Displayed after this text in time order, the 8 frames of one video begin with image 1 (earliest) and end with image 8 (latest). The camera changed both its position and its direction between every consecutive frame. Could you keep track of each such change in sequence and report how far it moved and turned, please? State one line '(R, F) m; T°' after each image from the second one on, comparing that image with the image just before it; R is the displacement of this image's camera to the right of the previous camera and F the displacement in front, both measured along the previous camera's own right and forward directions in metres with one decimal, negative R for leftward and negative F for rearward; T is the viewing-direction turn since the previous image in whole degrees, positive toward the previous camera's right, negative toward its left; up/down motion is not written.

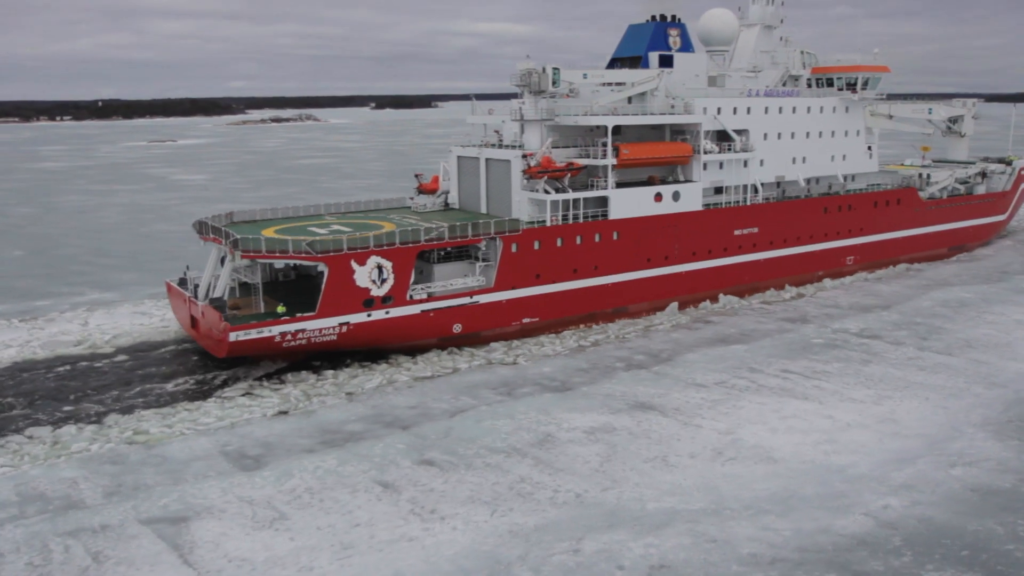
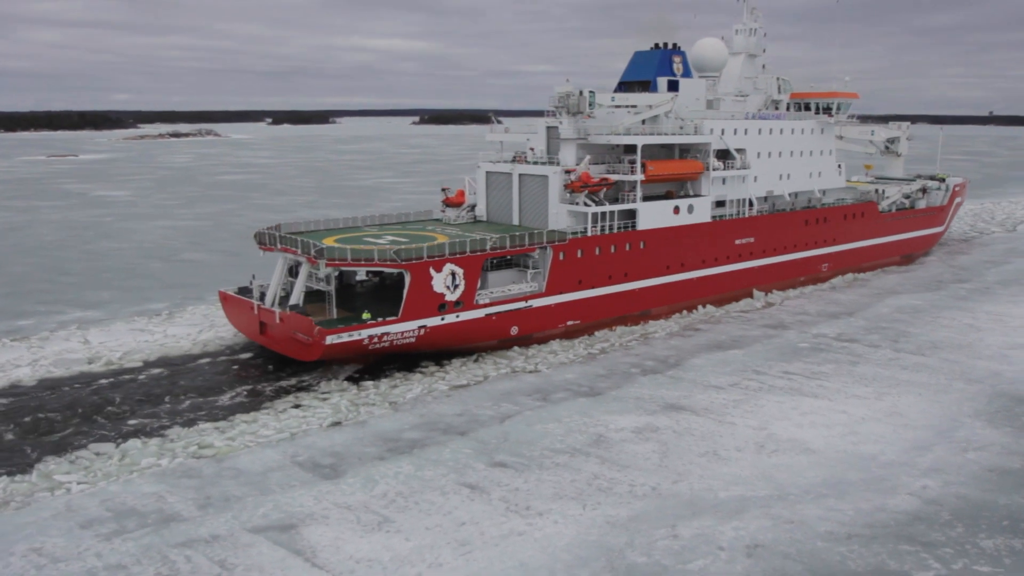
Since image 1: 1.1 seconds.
(-2.5, -0.6) m; +7°
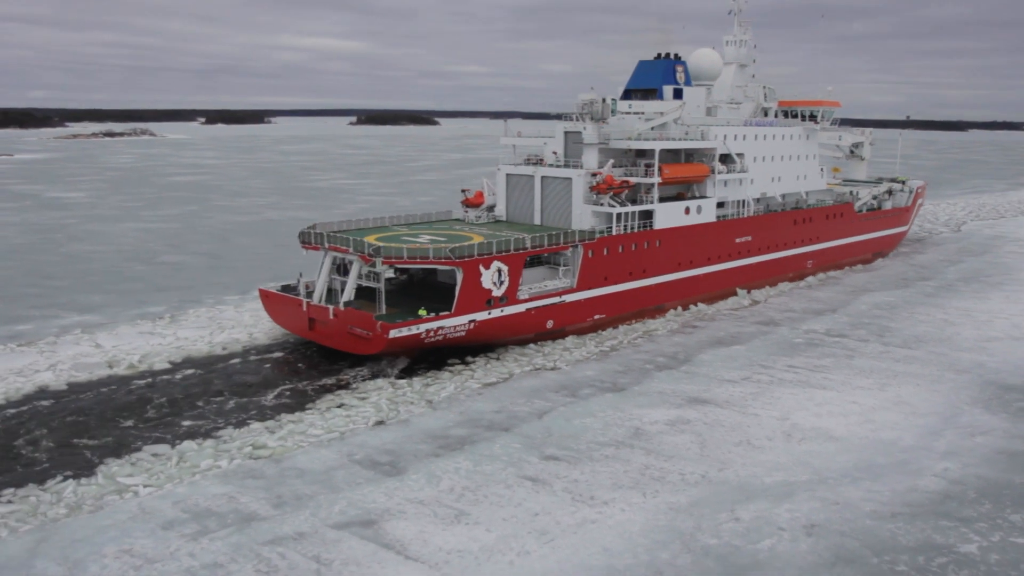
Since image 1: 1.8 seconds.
(-1.8, -0.4) m; +5°
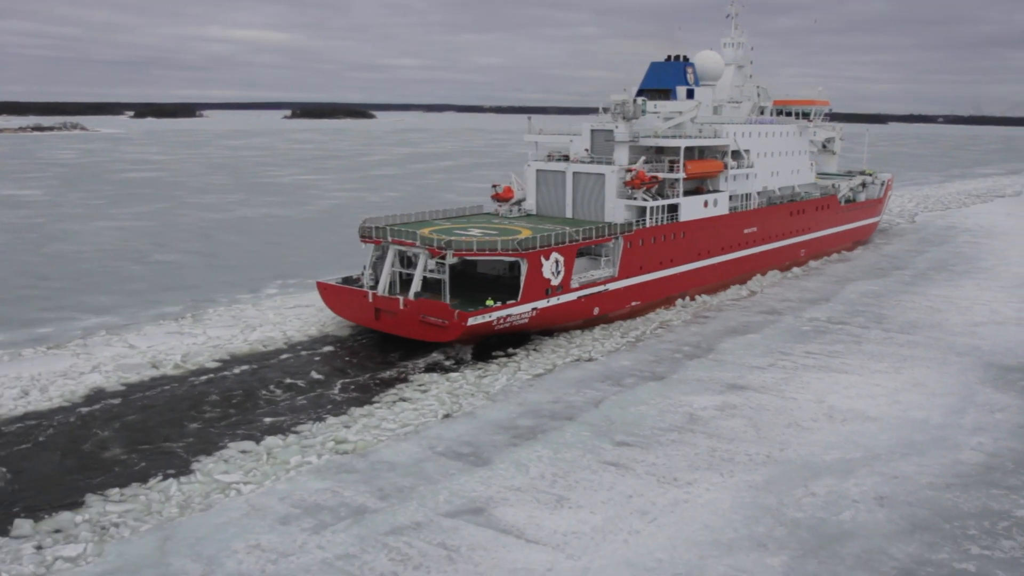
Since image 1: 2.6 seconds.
(-2.2, -0.5) m; +5°
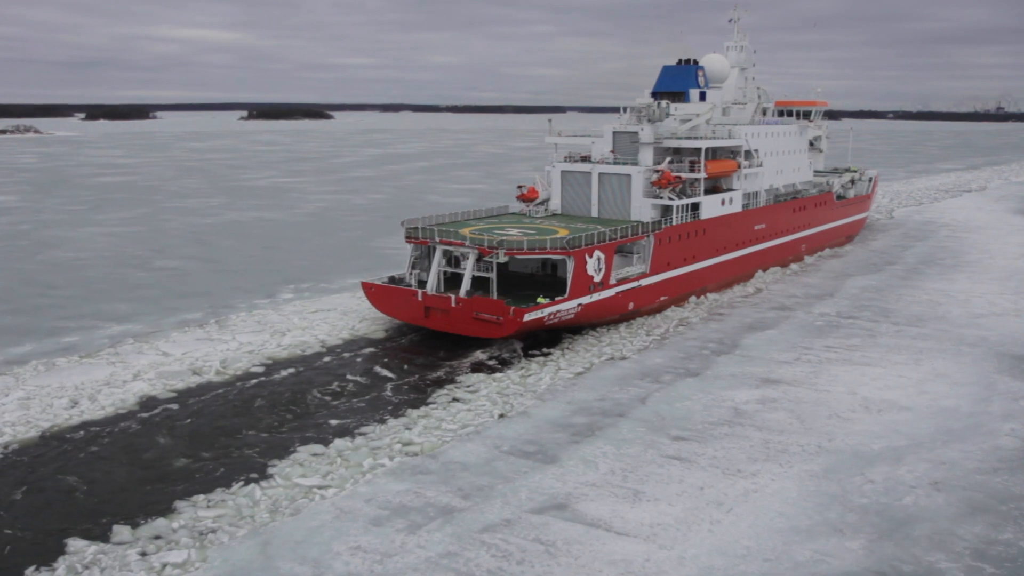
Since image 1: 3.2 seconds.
(-1.6, -0.3) m; +3°
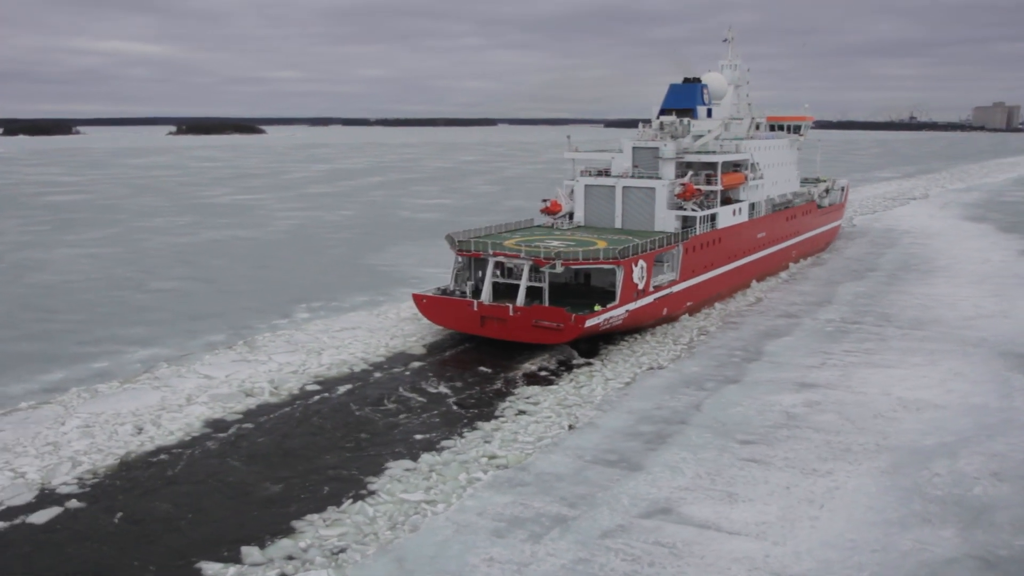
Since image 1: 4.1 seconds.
(-2.4, -0.3) m; +5°
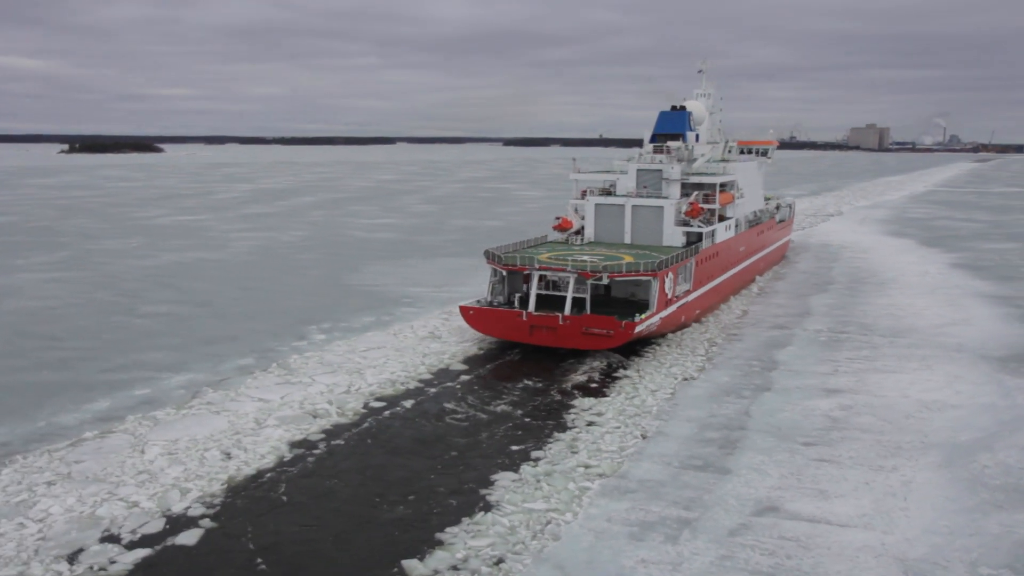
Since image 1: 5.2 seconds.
(-3.2, -0.5) m; +7°
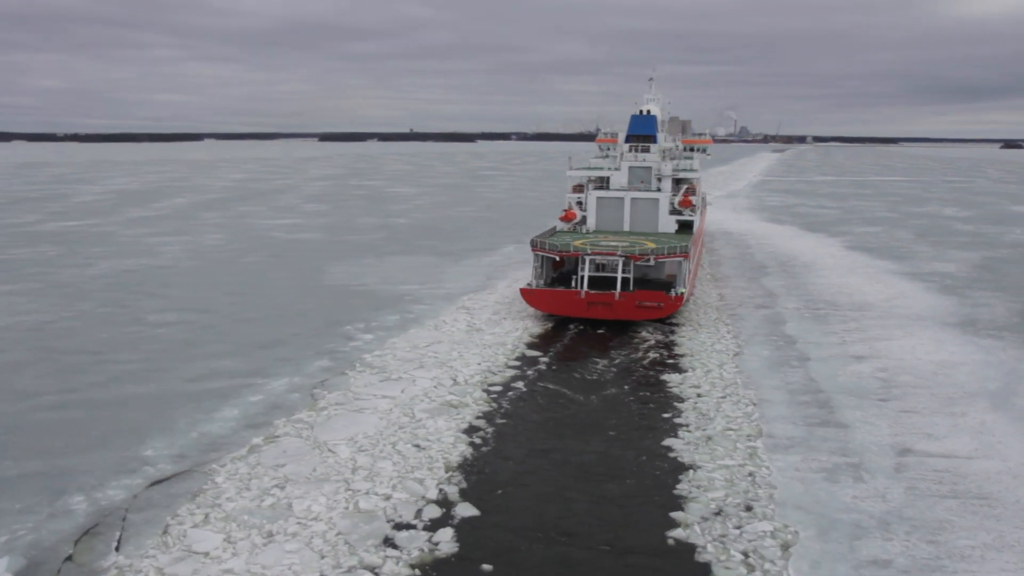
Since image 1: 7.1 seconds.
(-6.2, -0.9) m; +12°
